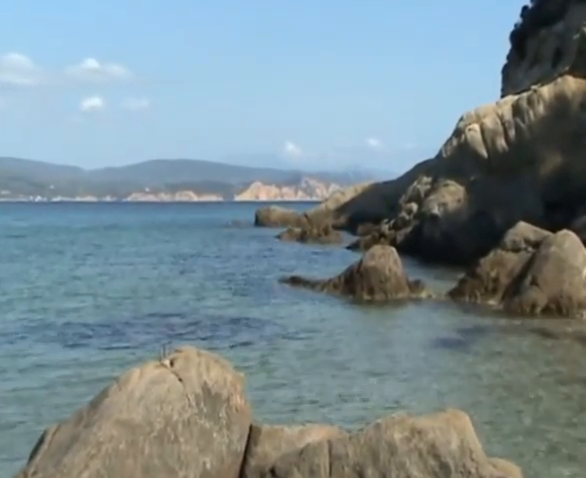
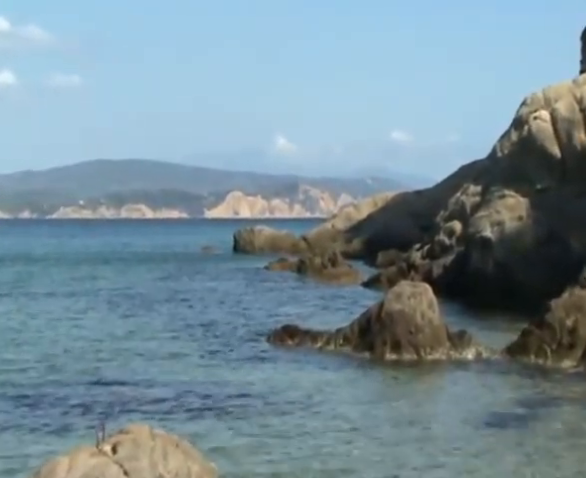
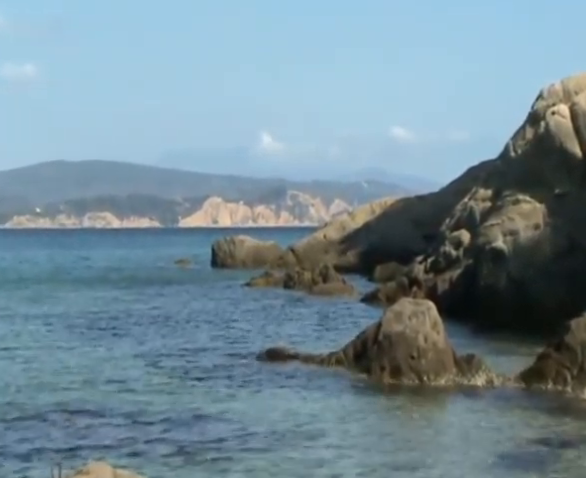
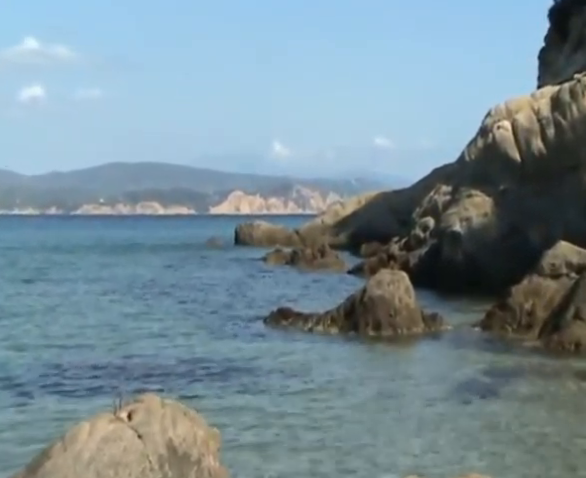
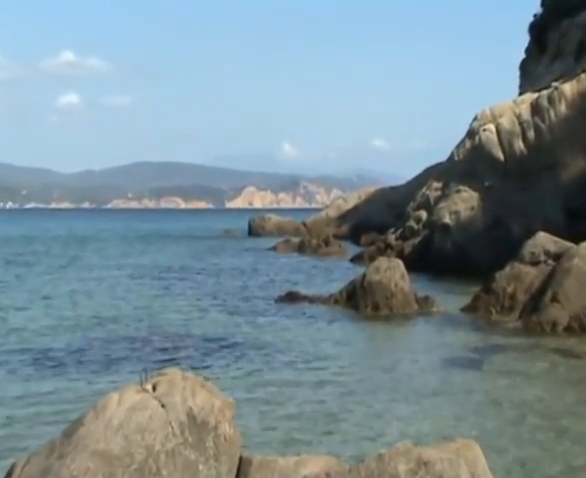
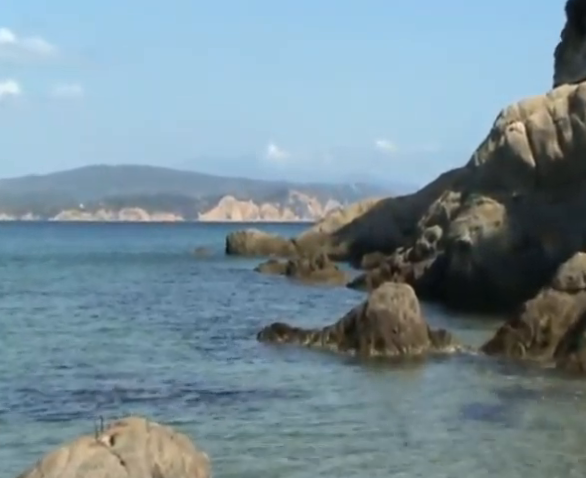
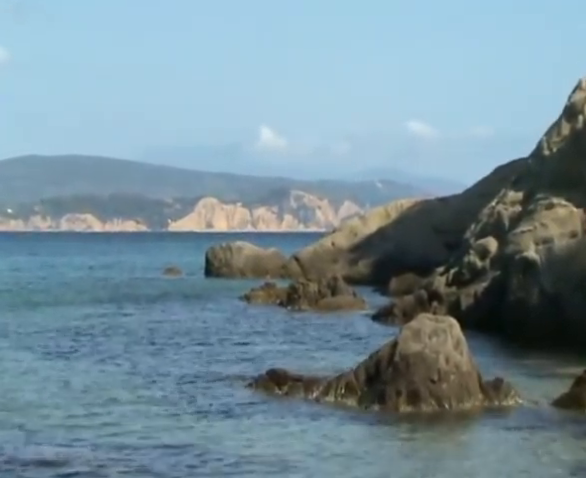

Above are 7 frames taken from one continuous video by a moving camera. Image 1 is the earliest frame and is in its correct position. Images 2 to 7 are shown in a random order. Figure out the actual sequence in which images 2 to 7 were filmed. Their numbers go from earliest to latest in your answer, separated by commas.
5, 4, 6, 2, 3, 7
